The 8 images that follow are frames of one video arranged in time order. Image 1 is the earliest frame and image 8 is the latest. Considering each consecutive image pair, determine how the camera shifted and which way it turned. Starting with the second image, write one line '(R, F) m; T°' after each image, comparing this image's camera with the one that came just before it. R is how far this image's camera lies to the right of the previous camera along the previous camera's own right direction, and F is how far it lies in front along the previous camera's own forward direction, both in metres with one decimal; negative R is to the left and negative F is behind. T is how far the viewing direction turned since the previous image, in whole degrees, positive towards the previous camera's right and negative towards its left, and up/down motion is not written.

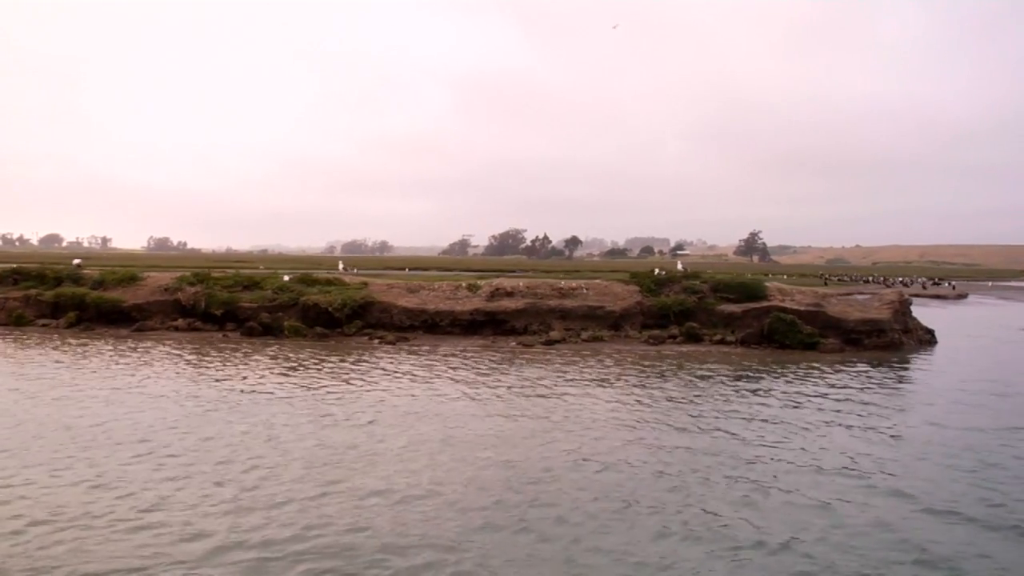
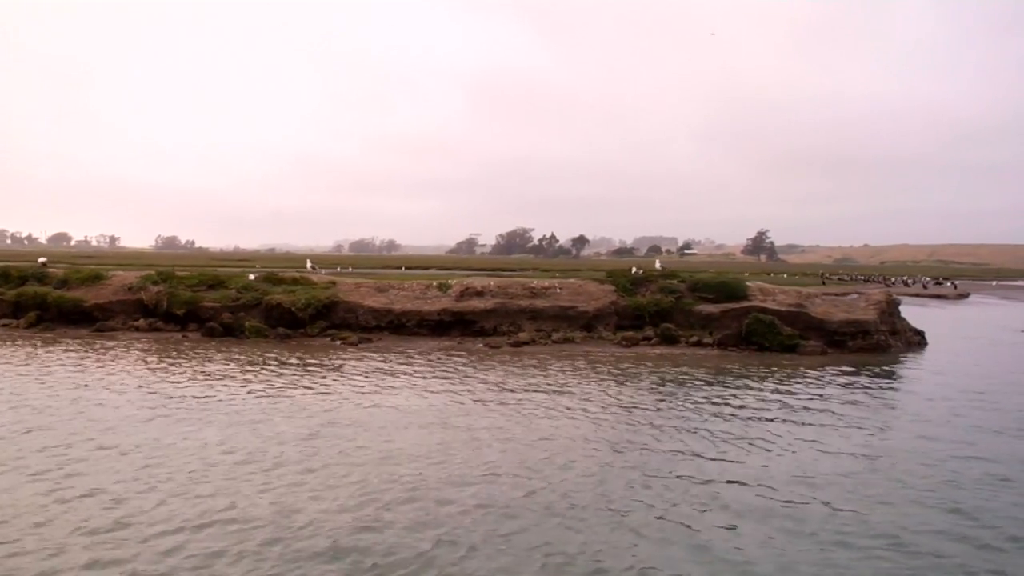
(+1.6, +1.2) m; 0°
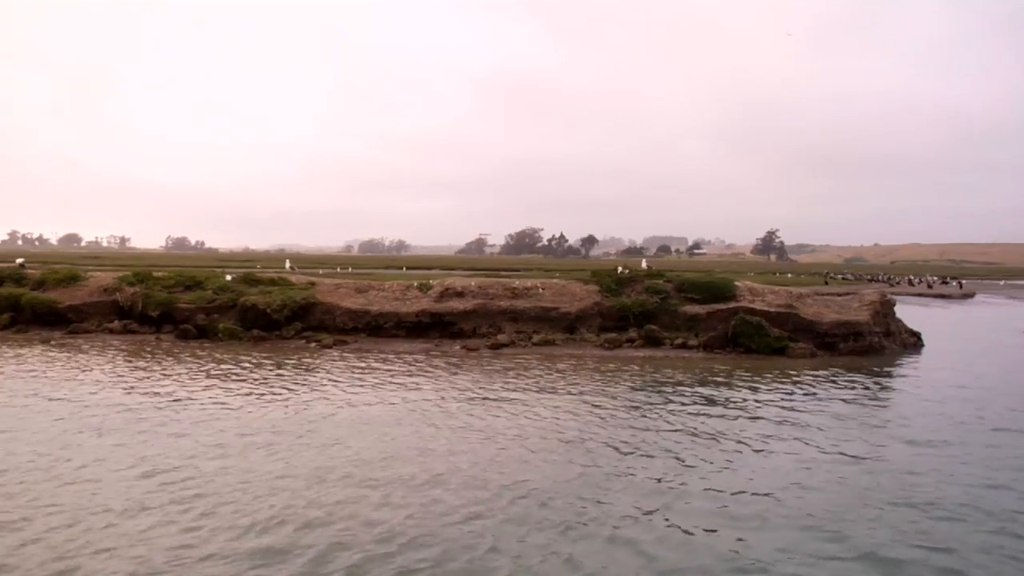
(+1.2, +0.9) m; -1°
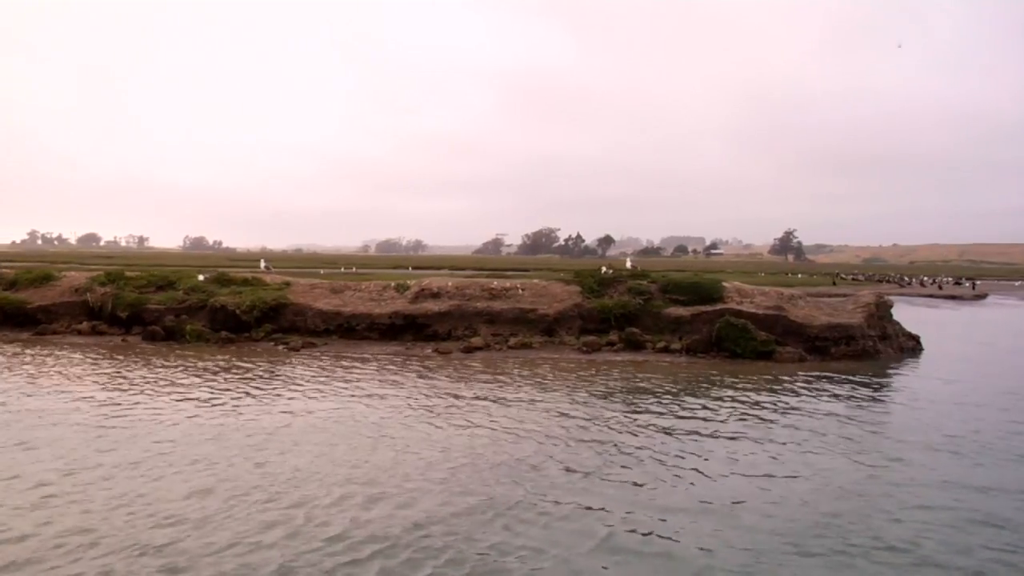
(+1.5, +1.2) m; -1°
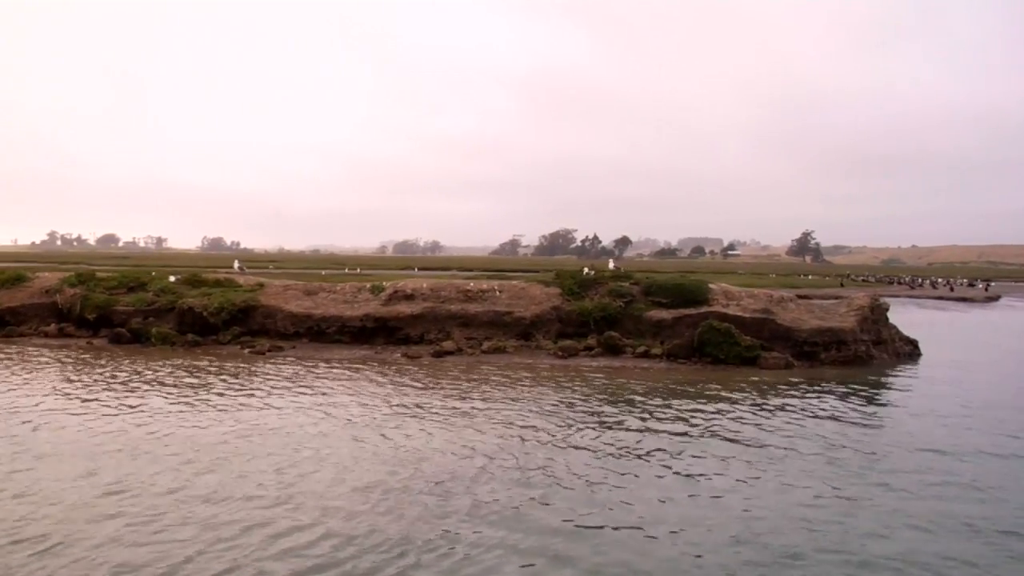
(+1.5, +1.2) m; -1°
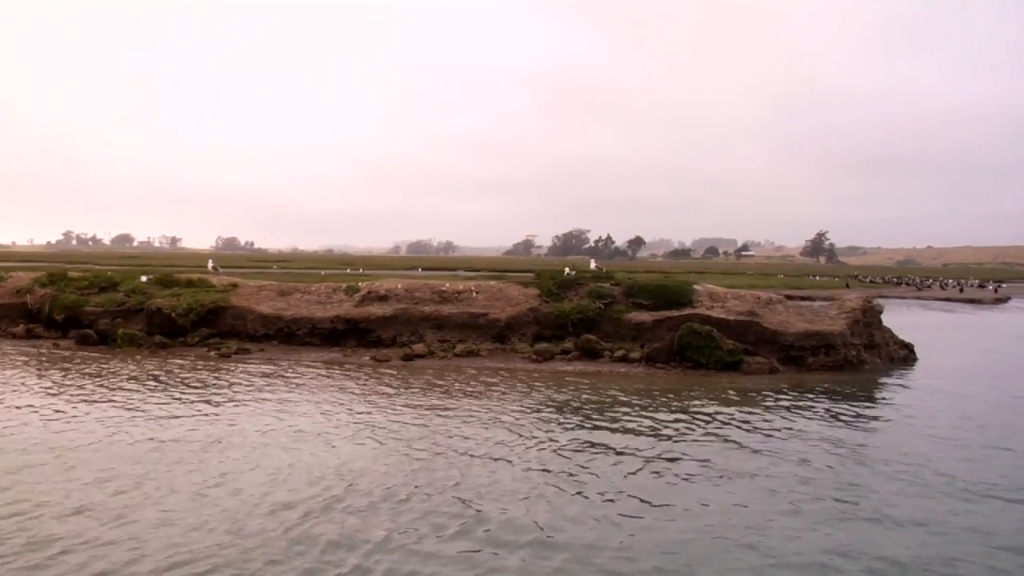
(+1.4, +1.1) m; -1°
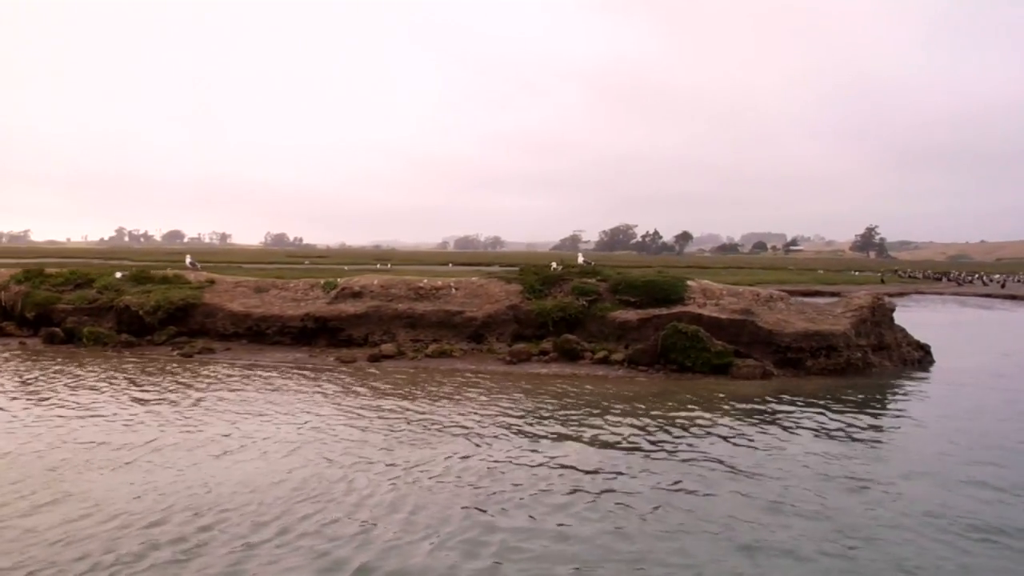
(+2.0, +1.8) m; -3°
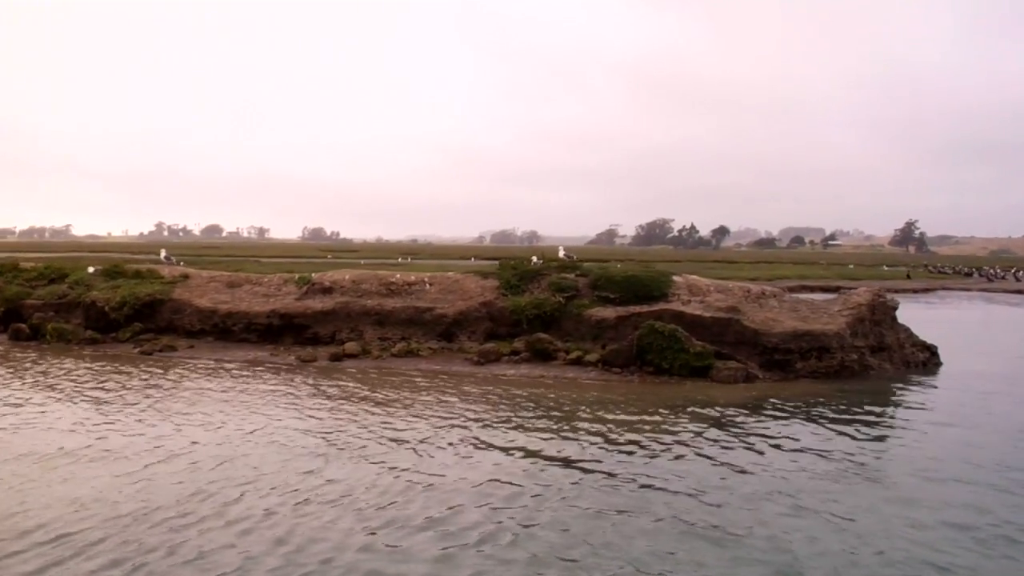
(+1.8, +1.4) m; -2°
